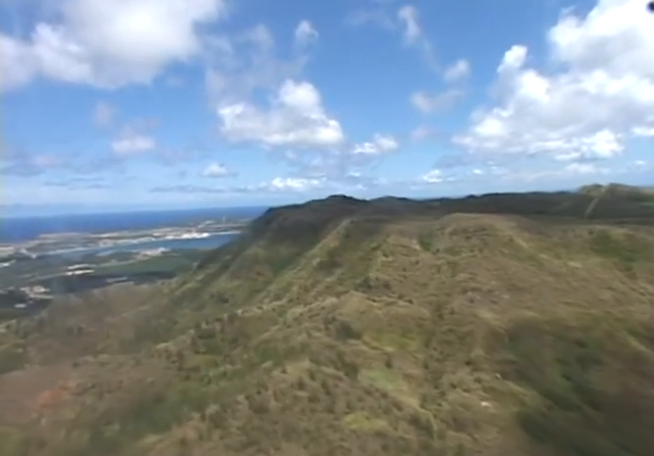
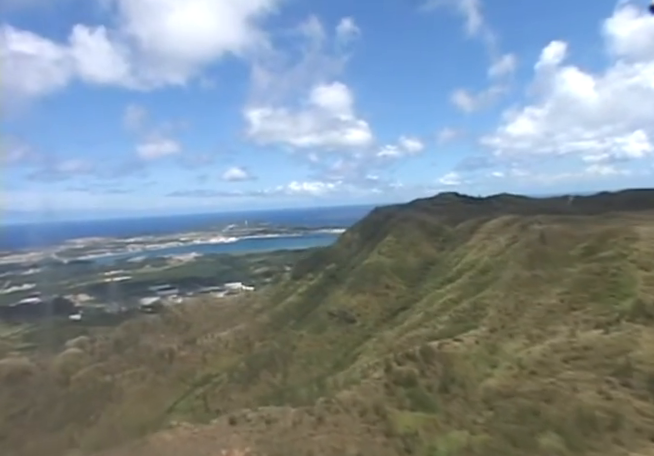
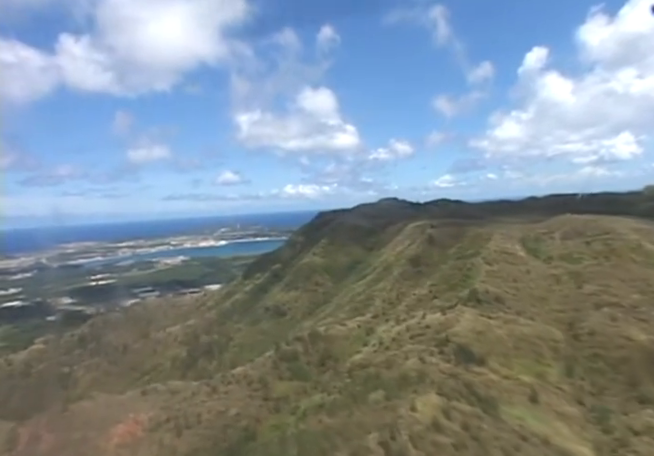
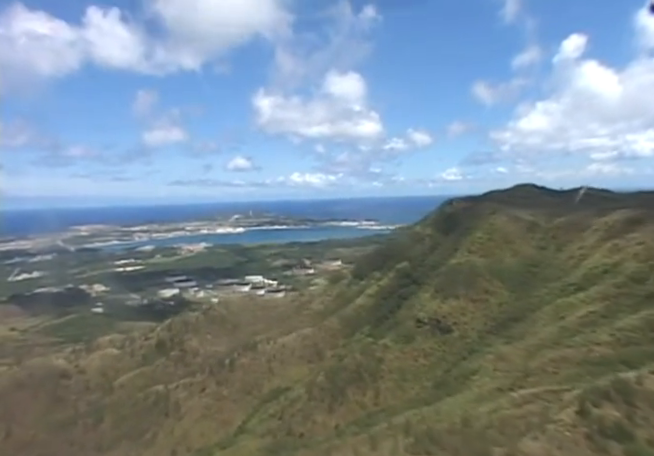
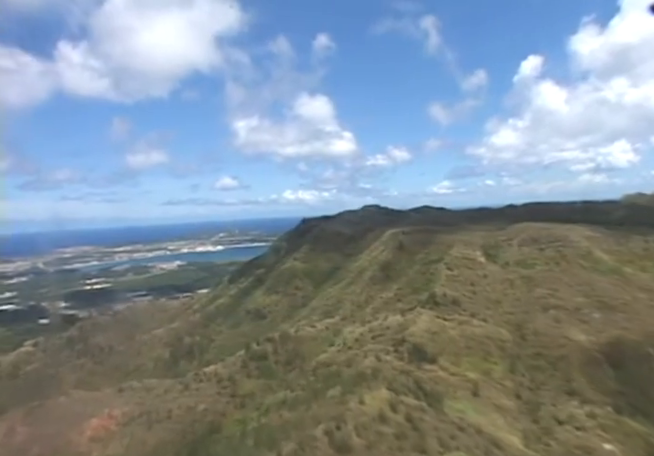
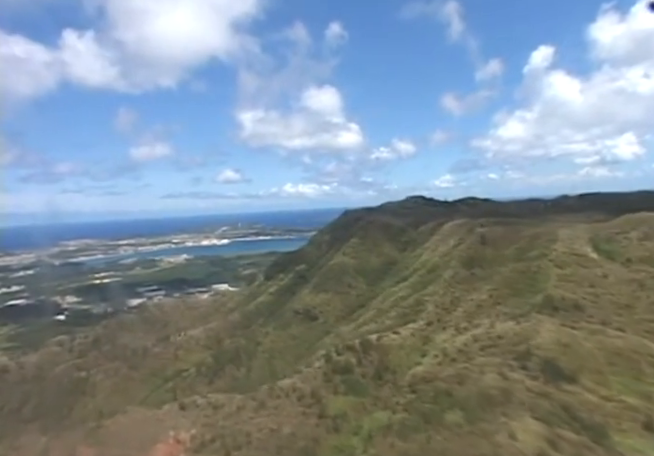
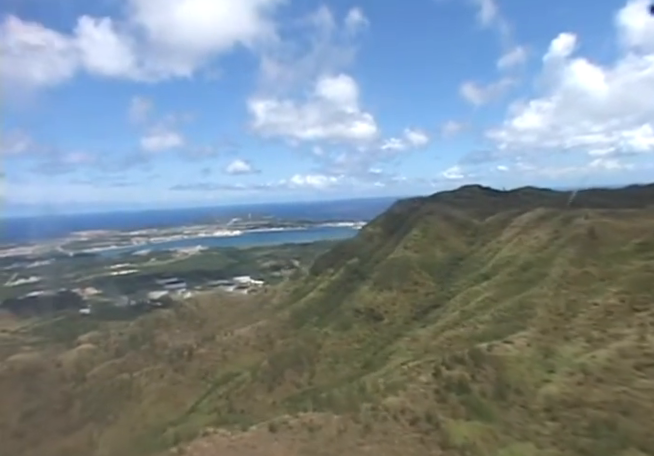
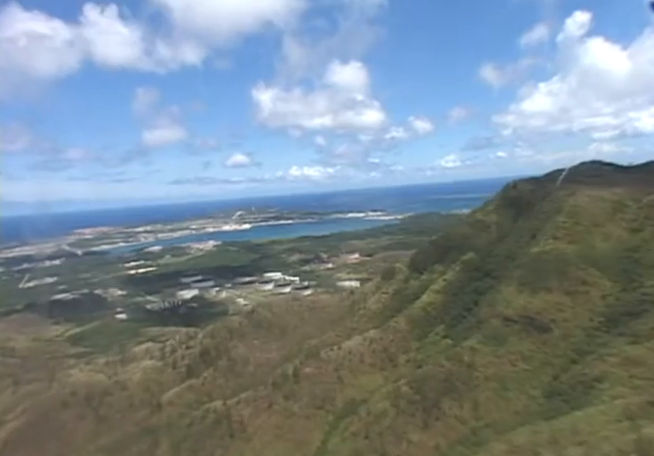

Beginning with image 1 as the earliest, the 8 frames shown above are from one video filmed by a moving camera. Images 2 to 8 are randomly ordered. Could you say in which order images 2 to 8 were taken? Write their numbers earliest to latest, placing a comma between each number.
5, 3, 6, 2, 7, 4, 8
